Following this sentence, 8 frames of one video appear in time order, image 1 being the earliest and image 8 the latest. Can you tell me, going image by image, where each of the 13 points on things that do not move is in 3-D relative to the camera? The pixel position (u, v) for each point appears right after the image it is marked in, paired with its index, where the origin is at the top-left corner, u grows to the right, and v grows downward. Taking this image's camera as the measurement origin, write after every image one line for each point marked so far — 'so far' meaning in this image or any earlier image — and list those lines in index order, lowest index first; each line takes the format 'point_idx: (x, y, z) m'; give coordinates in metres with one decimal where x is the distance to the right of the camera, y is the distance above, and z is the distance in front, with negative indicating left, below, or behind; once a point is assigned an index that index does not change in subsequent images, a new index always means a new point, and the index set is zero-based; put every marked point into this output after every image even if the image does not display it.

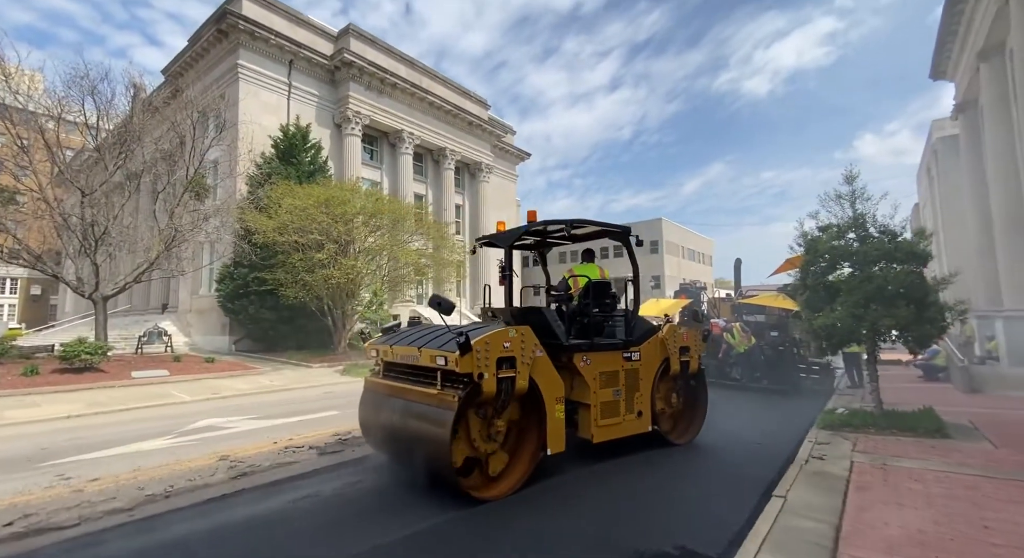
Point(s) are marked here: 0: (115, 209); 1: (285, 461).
0: (-13.8, +2.6, +17.3) m
1: (-2.9, -2.3, +6.3) m
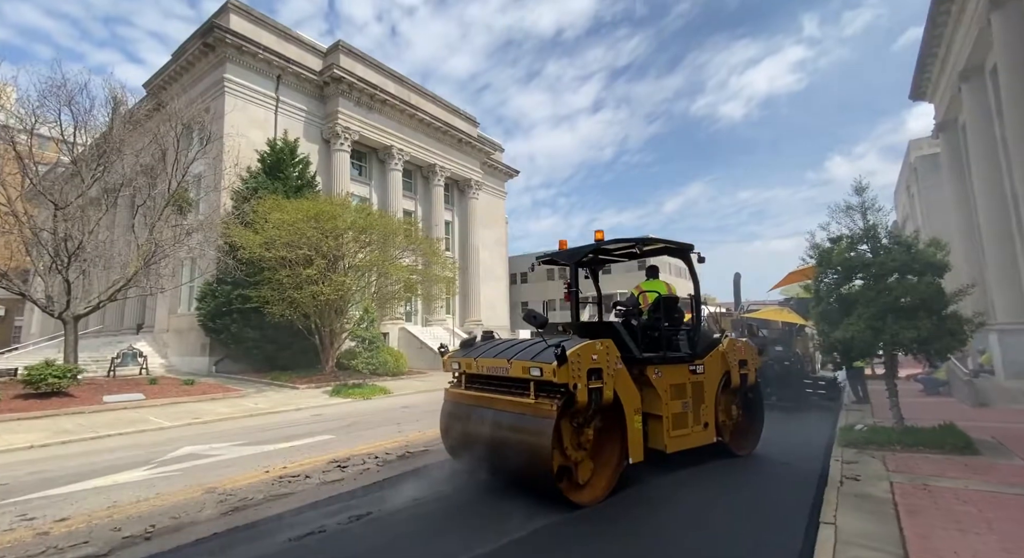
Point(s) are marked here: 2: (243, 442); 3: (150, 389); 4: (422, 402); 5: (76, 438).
0: (-14.0, +2.0, +16.6) m
1: (-2.7, -2.5, +5.7) m
2: (-4.8, -2.9, +8.9) m
3: (-11.0, -3.3, +15.0) m
4: (-2.6, -3.6, +14.4) m
5: (-8.4, -3.1, +9.5) m
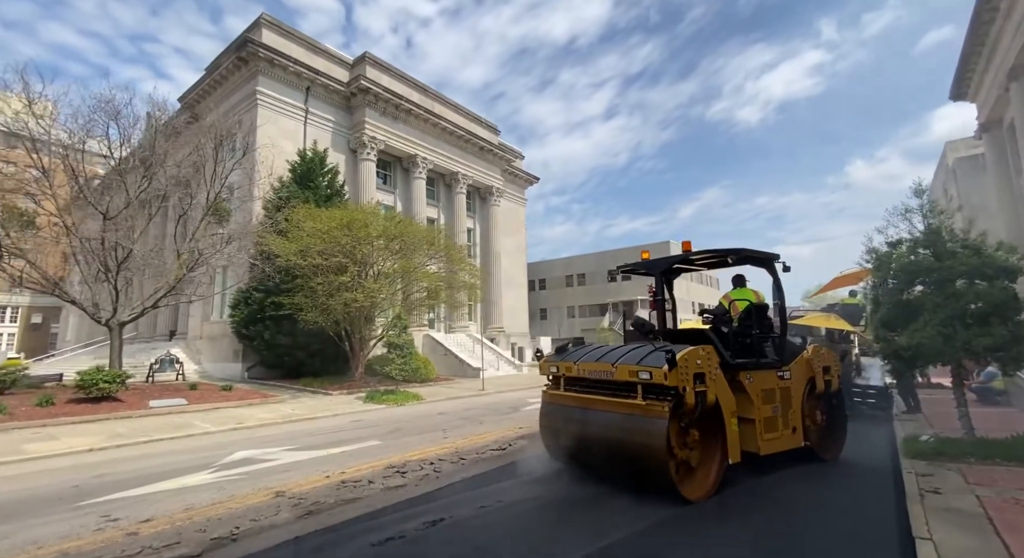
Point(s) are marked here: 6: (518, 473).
0: (-12.9, +1.7, +17.0) m
1: (-1.9, -2.6, +5.8) m
2: (-4.0, -3.1, +9.0) m
3: (-10.0, -3.6, +15.3) m
4: (-1.6, -3.8, +14.4) m
5: (-7.5, -3.2, +9.7) m
6: (+0.1, -2.6, +6.6) m
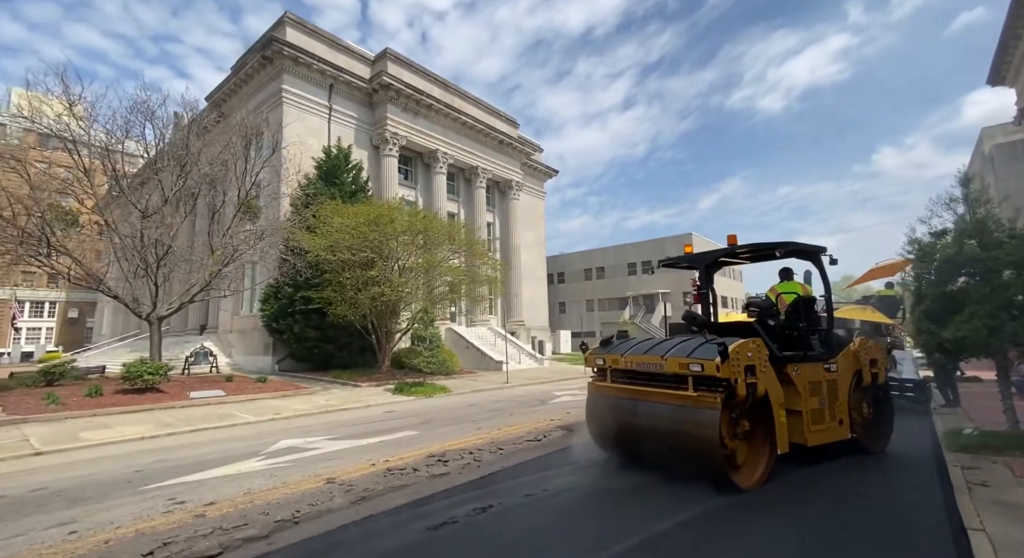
0: (-12.0, +1.9, +17.6) m
1: (-1.4, -2.5, +6.0) m
2: (-3.4, -3.0, +9.2) m
3: (-9.1, -3.4, +15.8) m
4: (-0.8, -3.6, +14.6) m
5: (-6.9, -3.1, +10.1) m
6: (+0.7, -2.5, +6.7) m
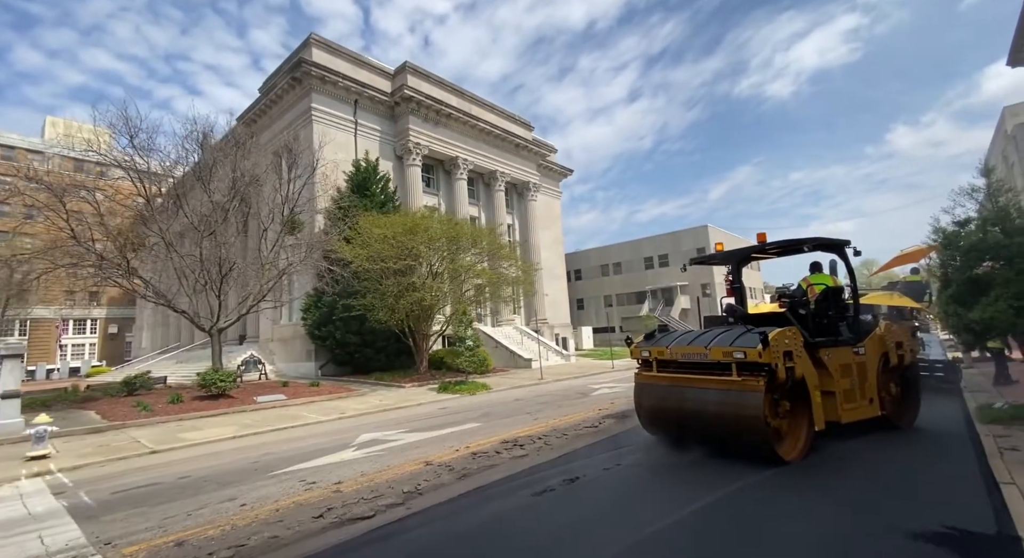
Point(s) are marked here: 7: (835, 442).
0: (-10.9, +1.3, +18.8) m
1: (-0.4, -2.6, +6.9) m
2: (-2.2, -3.2, +10.2) m
3: (-7.8, -3.9, +16.9) m
4: (+0.5, -3.7, +15.6) m
5: (-5.7, -3.5, +11.2) m
6: (+1.7, -2.5, +7.6) m
7: (+4.4, -2.2, +6.8) m
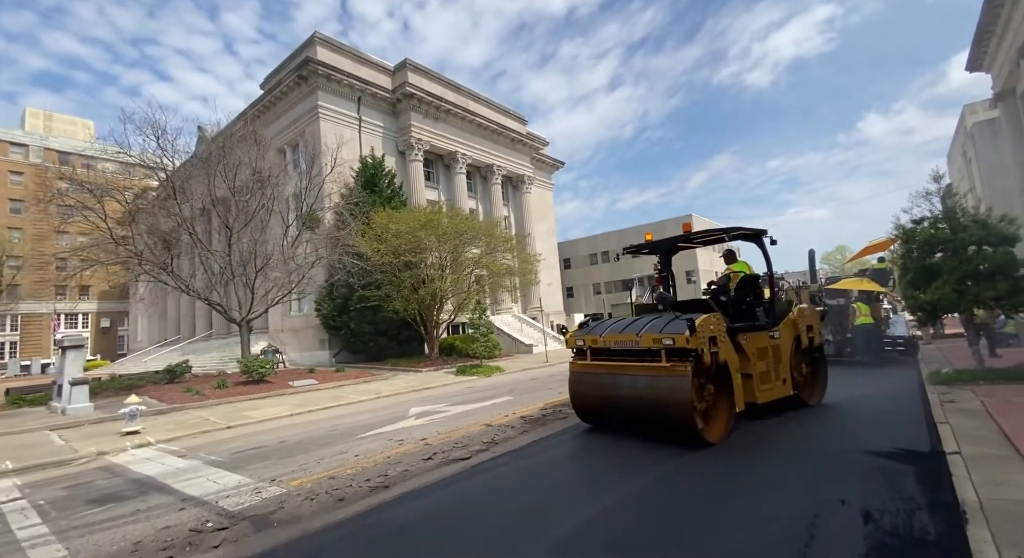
0: (-10.5, +1.6, +19.8) m
1: (+0.4, -2.5, +8.4) m
2: (-1.5, -3.0, +11.7) m
3: (-7.3, -3.6, +18.2) m
4: (+1.0, -3.4, +17.1) m
5: (-5.1, -3.3, +12.5) m
6: (+2.5, -2.4, +9.2) m
7: (+5.2, -2.0, +8.4) m
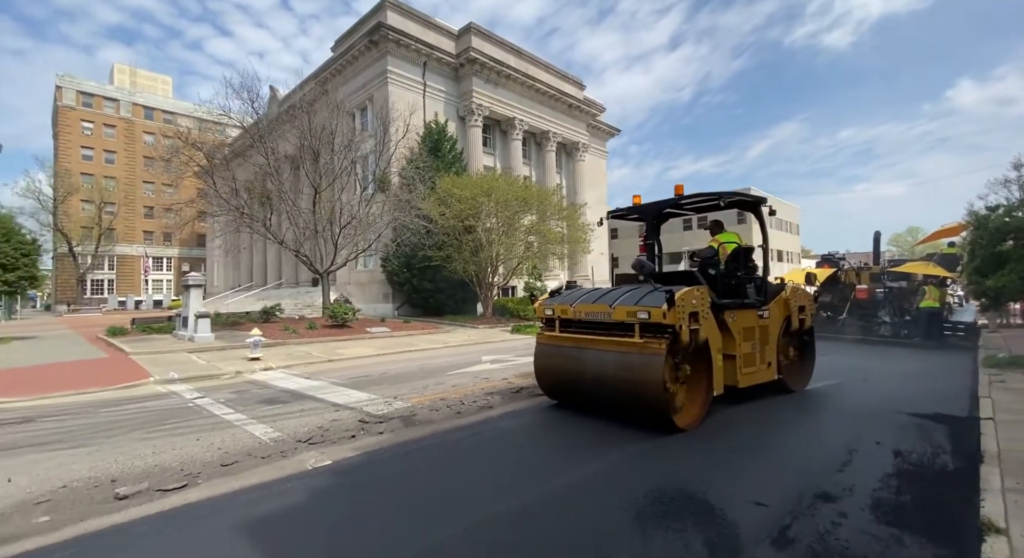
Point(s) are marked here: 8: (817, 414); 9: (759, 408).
0: (-7.9, +3.6, +21.5) m
1: (+1.7, -1.9, +9.6) m
2: (+0.1, -2.0, +13.0) m
3: (-5.1, -1.9, +20.0) m
4: (+3.1, -2.2, +18.2) m
5: (-3.4, -2.1, +14.1) m
6: (+3.9, -1.8, +10.2) m
7: (+6.5, -1.7, +9.2) m
8: (+4.1, -1.8, +6.6) m
9: (+3.5, -1.8, +6.9) m
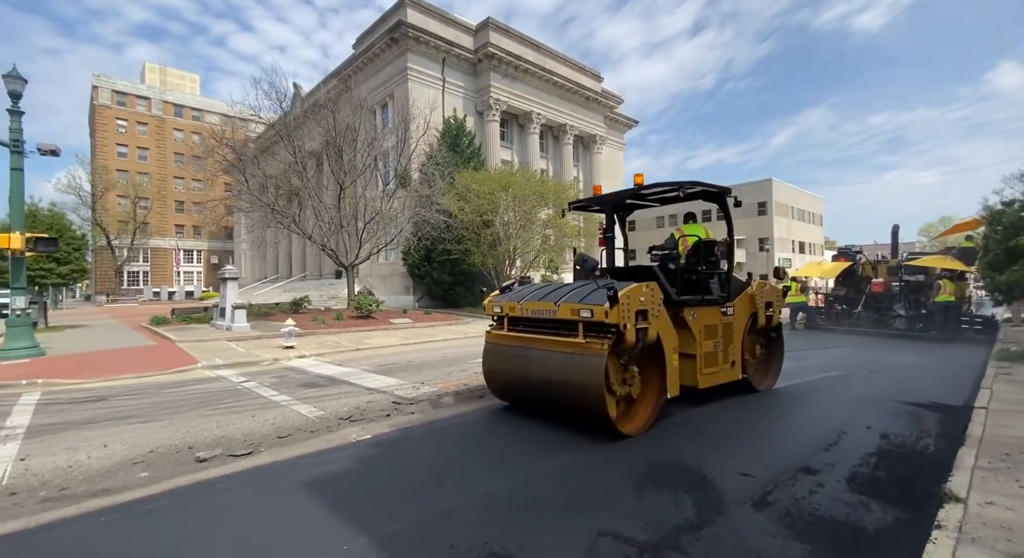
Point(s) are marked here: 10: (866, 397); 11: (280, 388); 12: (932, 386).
0: (-7.1, +3.9, +22.3) m
1: (+2.1, -1.7, +10.1) m
2: (+0.6, -1.9, +13.6) m
3: (-4.3, -1.6, +20.8) m
4: (+3.8, -1.9, +18.7) m
5: (-2.8, -1.9, +14.9) m
6: (+4.3, -1.7, +10.6) m
7: (+6.9, -1.6, +9.5) m
8: (+4.4, -1.8, +7.0) m
9: (+3.8, -1.8, +7.4) m
10: (+5.3, -1.8, +7.4) m
11: (-3.8, -1.8, +8.0) m
12: (+6.8, -1.7, +8.1) m
